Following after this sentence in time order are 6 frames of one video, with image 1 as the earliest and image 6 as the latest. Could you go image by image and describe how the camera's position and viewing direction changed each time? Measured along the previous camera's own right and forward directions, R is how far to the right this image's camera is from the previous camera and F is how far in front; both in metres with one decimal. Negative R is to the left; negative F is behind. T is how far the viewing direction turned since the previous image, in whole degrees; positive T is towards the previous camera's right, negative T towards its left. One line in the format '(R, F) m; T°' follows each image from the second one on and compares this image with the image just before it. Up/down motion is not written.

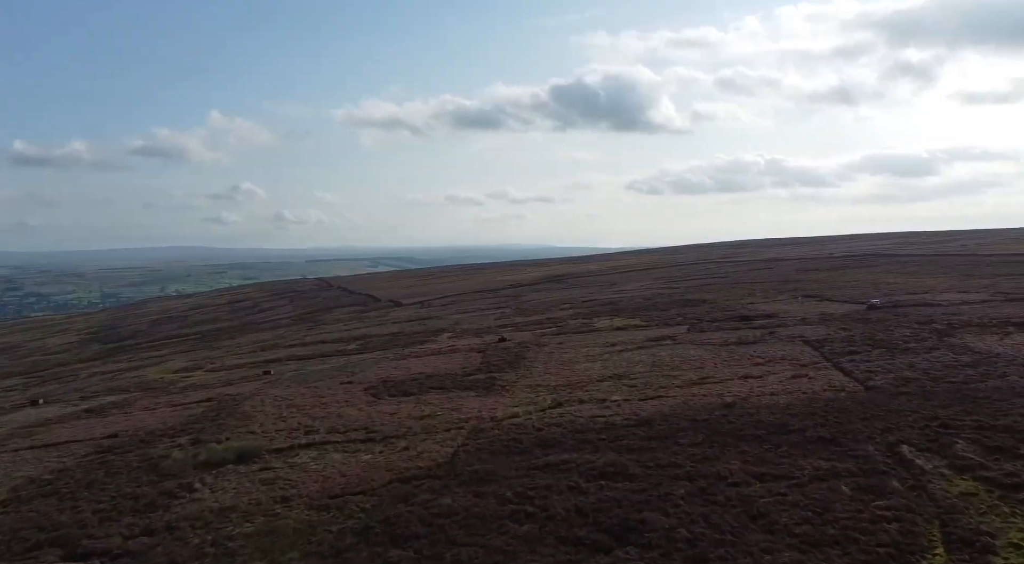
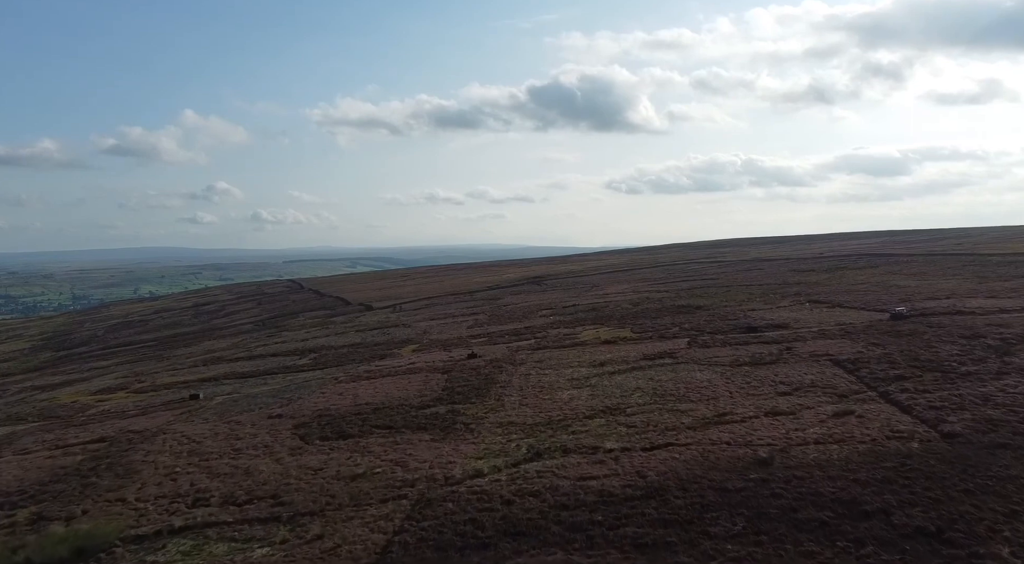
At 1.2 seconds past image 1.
(+0.5, +6.6) m; +2°
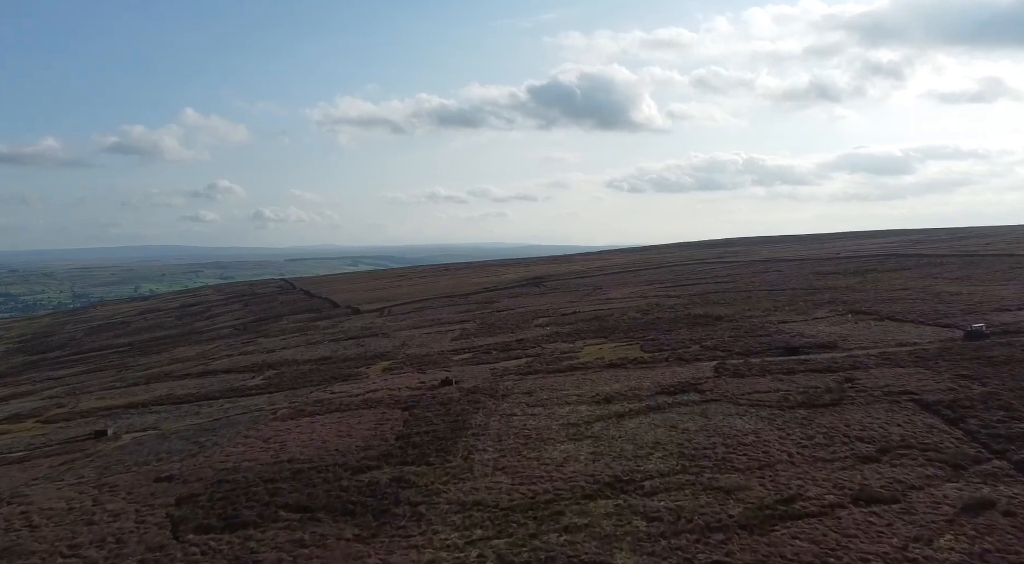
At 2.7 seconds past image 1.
(+0.8, +7.8) m; 0°
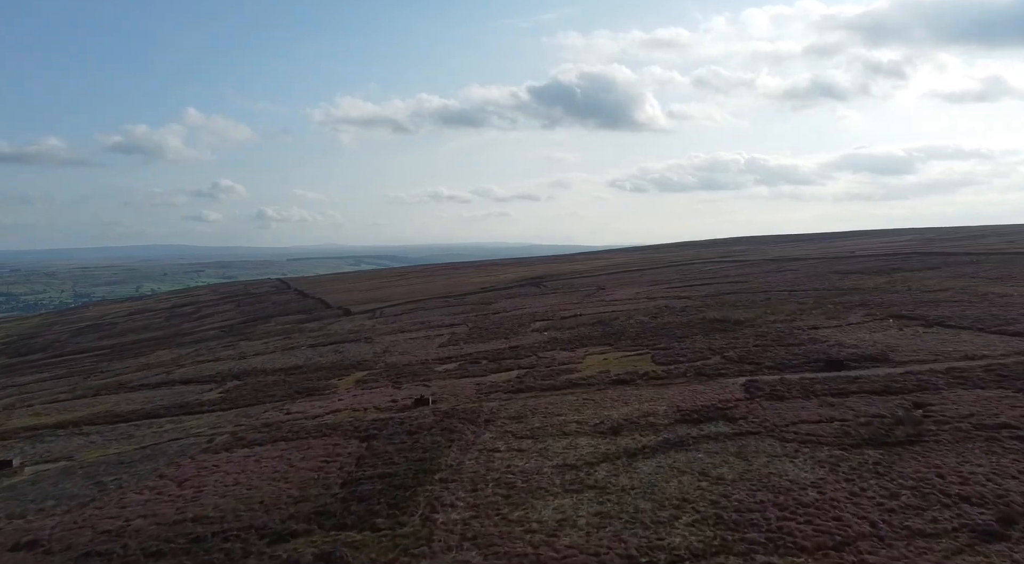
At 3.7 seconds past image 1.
(+0.5, +5.4) m; 0°
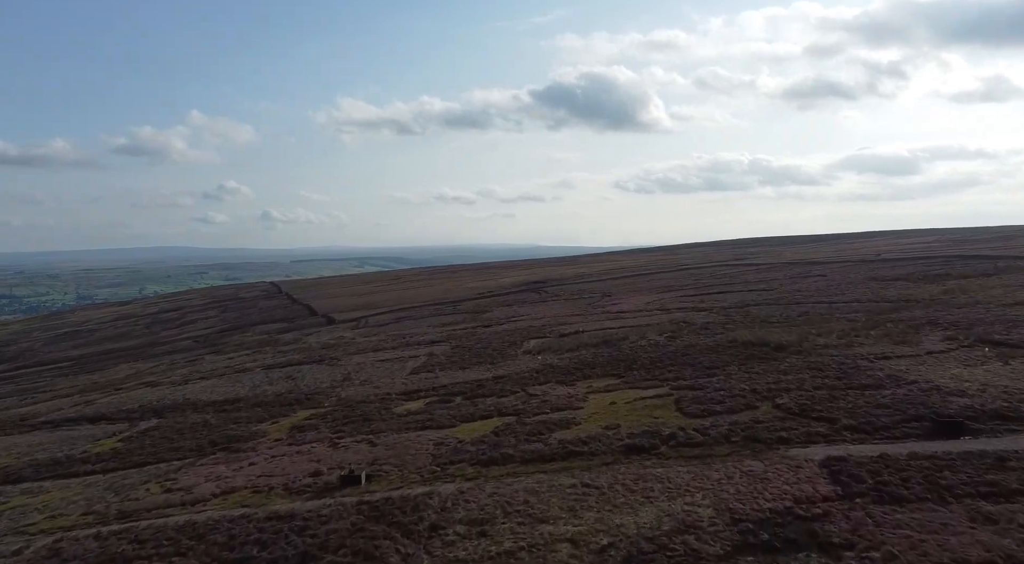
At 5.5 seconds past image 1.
(+0.9, +8.7) m; 0°
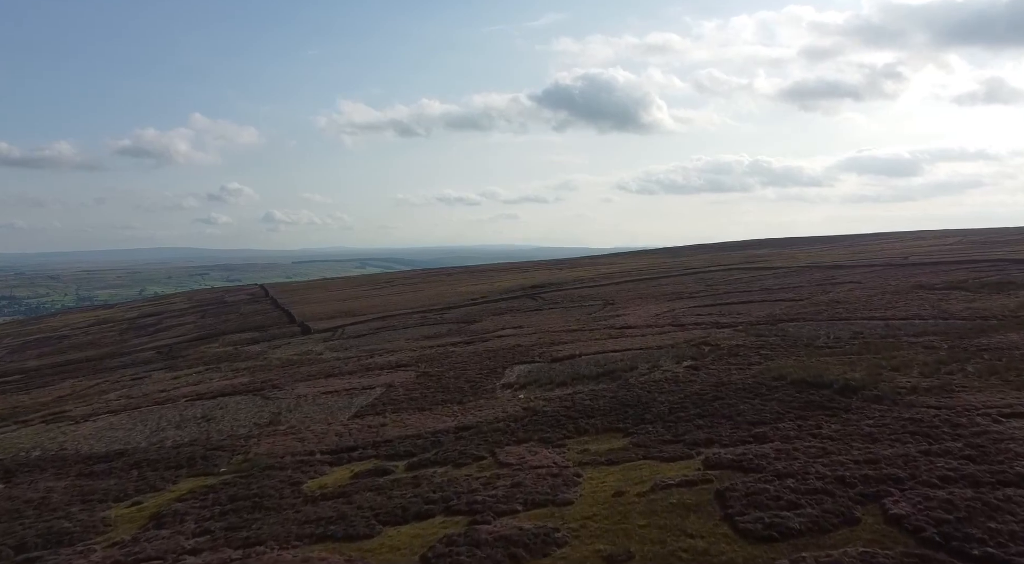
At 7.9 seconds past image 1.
(+1.1, +9.3) m; 0°
